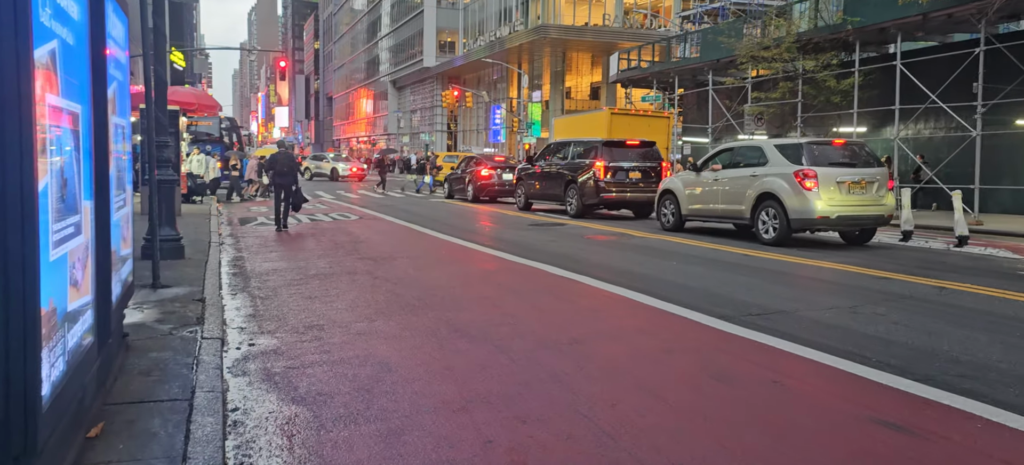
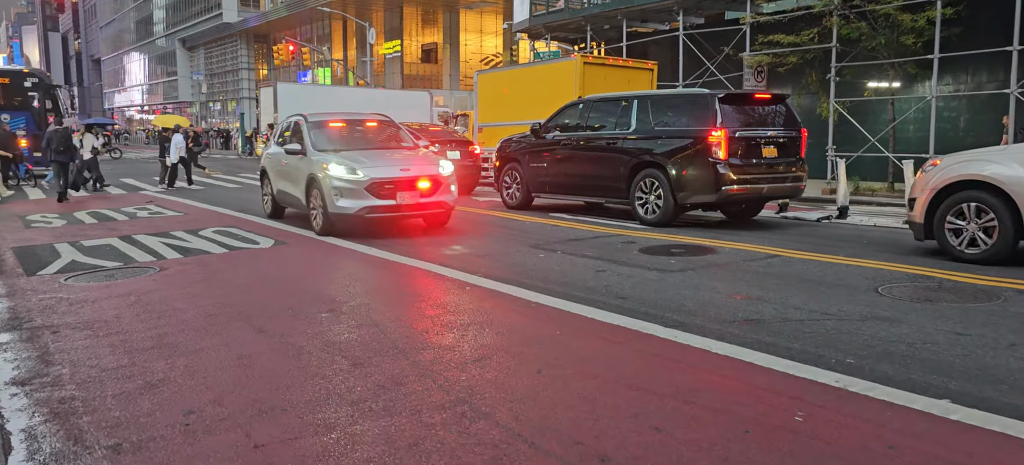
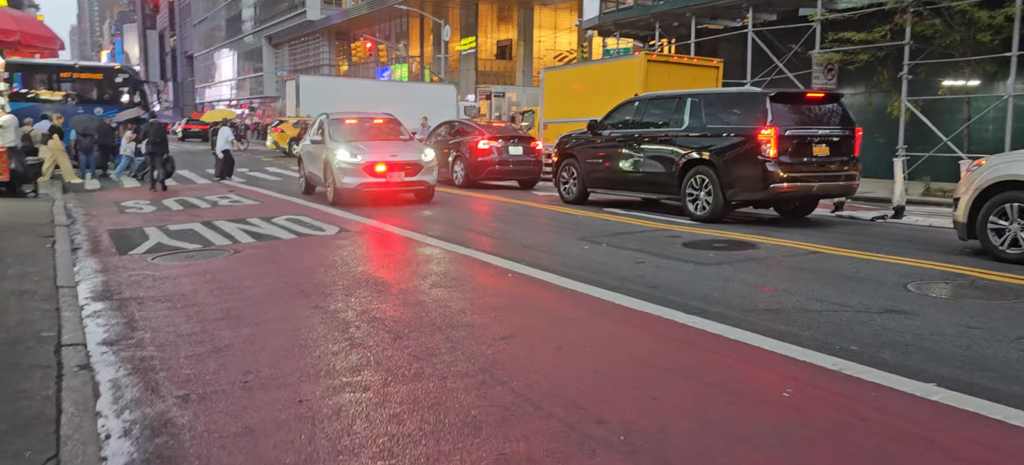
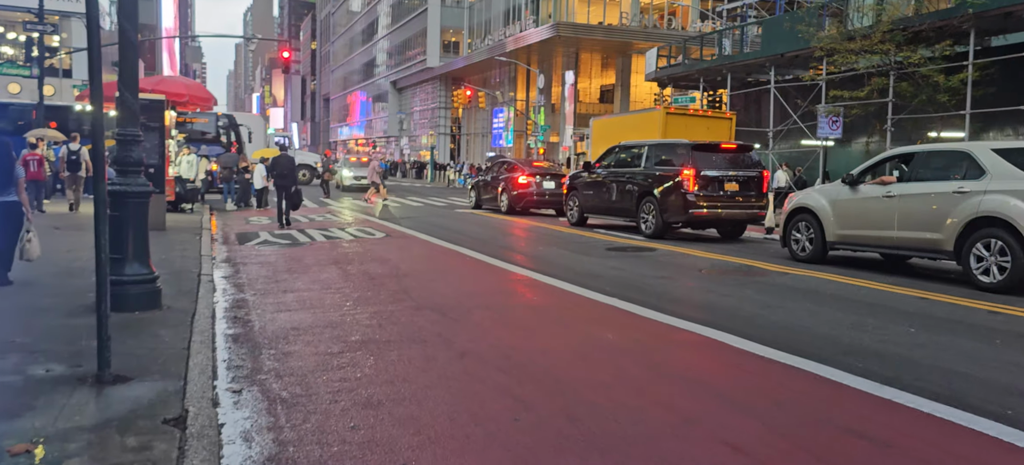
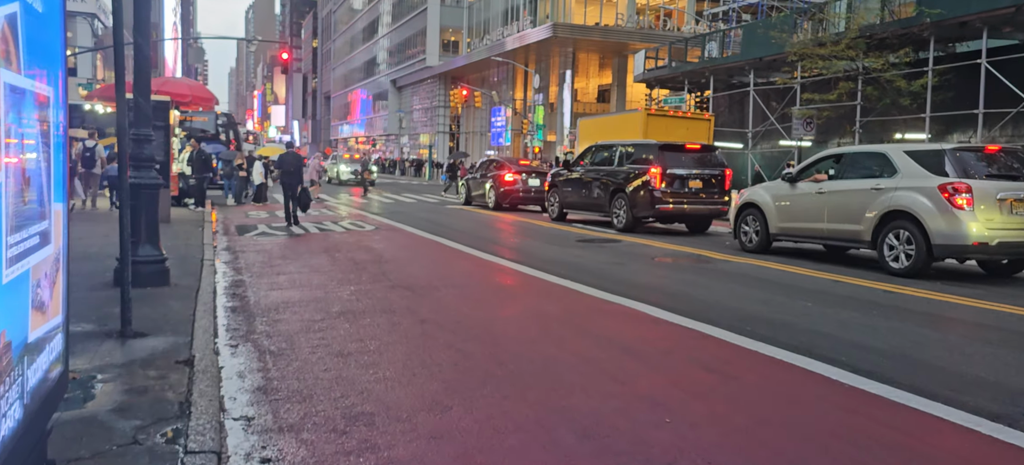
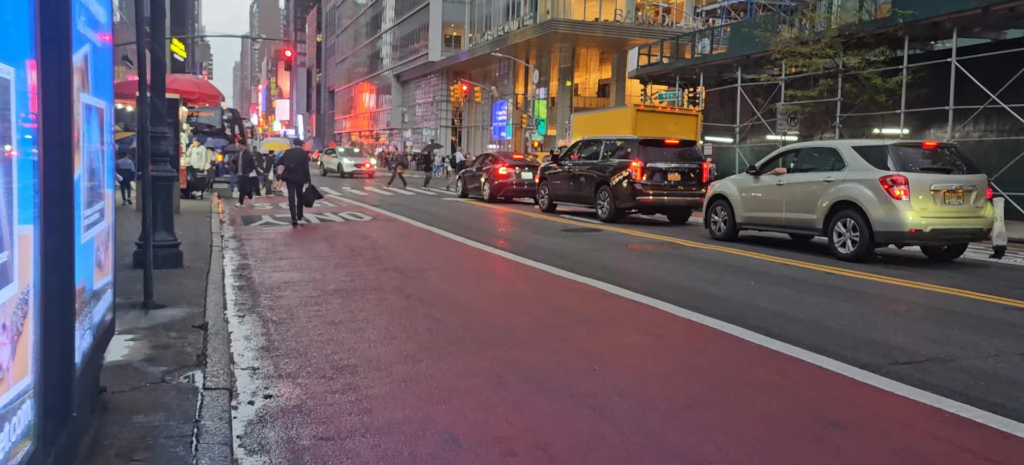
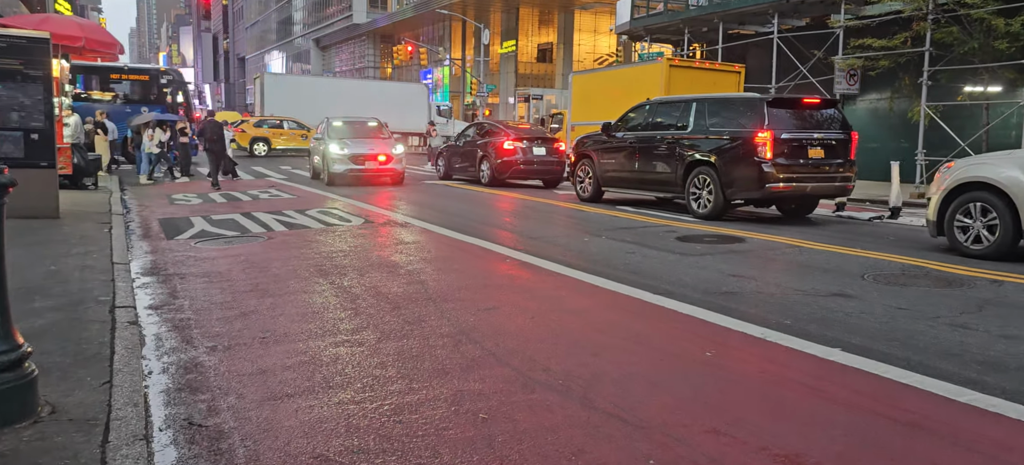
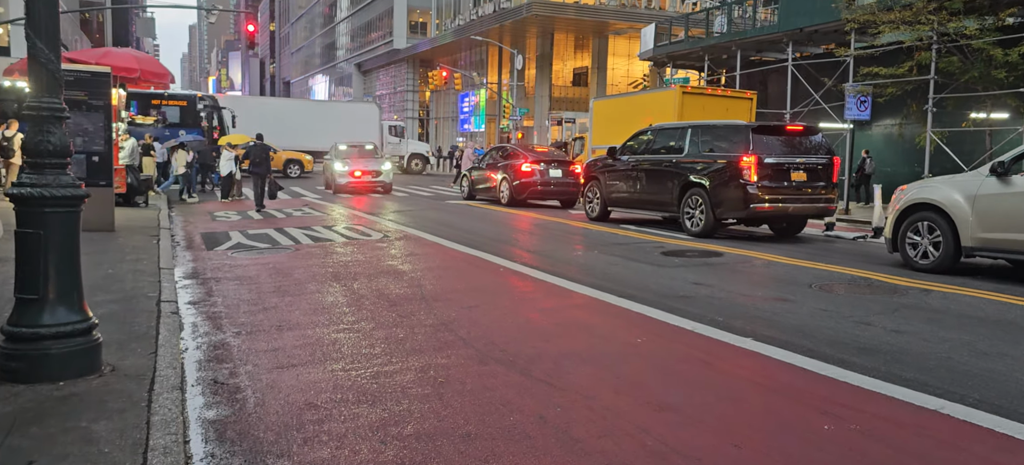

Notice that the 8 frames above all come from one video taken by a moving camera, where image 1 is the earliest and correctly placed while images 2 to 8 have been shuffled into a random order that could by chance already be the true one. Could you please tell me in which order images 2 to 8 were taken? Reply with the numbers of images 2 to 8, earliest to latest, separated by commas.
6, 5, 4, 8, 7, 3, 2
